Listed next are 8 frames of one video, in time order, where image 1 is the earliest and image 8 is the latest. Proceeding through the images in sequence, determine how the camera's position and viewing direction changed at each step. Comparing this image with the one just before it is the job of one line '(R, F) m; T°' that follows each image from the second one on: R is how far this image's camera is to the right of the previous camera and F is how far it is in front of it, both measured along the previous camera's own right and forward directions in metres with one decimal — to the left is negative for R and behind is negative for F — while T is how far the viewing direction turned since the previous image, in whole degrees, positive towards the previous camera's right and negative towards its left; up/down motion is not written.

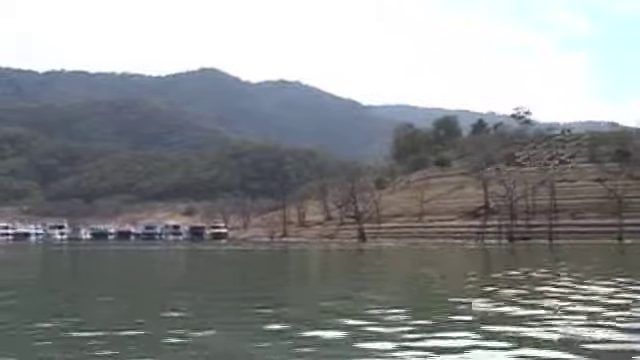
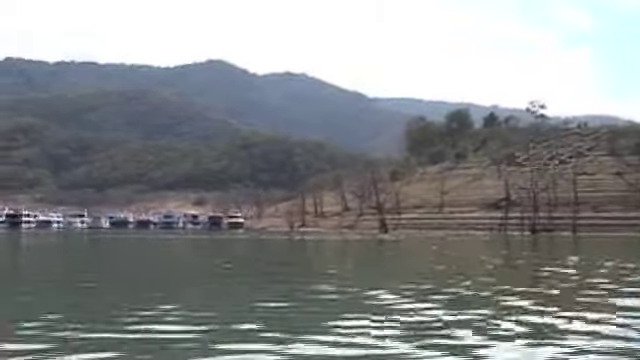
(-4.2, -2.4) m; +1°
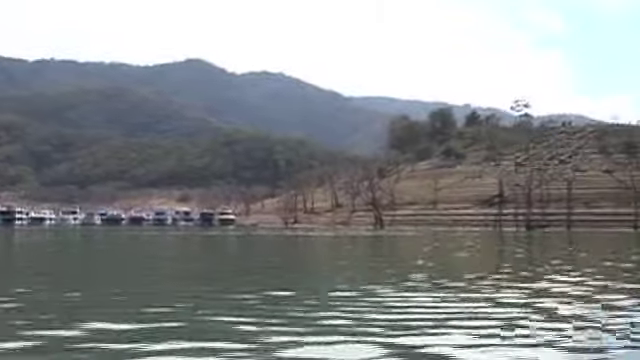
(-5.5, -2.9) m; +3°
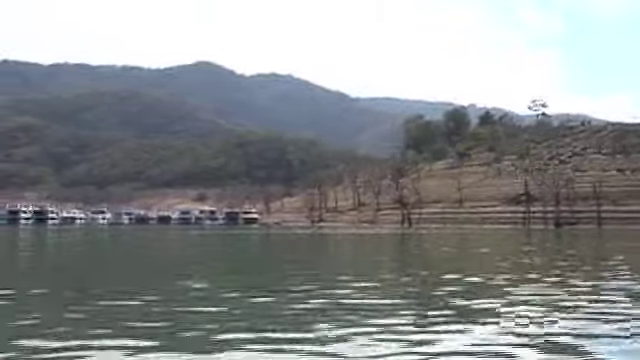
(-6.2, -4.1) m; +1°
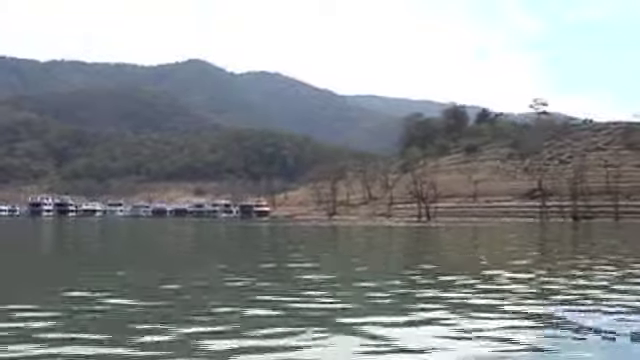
(-10.8, -5.4) m; +4°
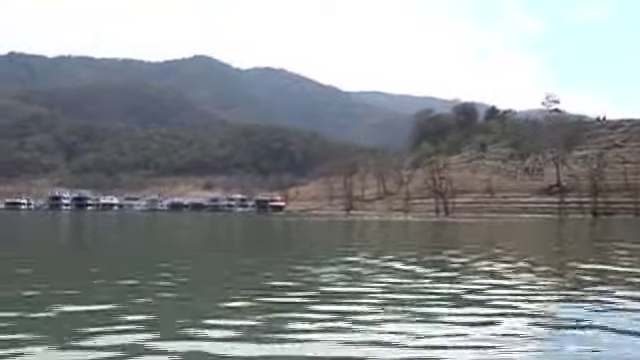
(-5.3, -1.6) m; +1°
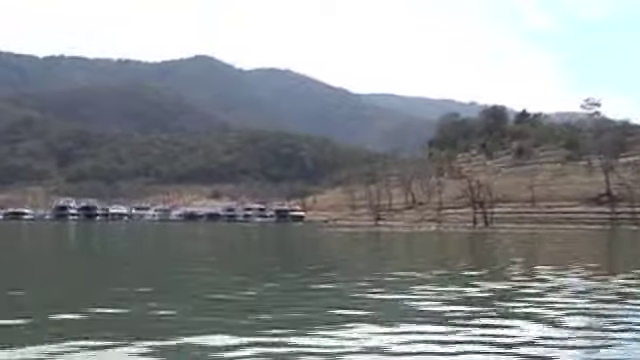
(-7.0, +8.9) m; +2°
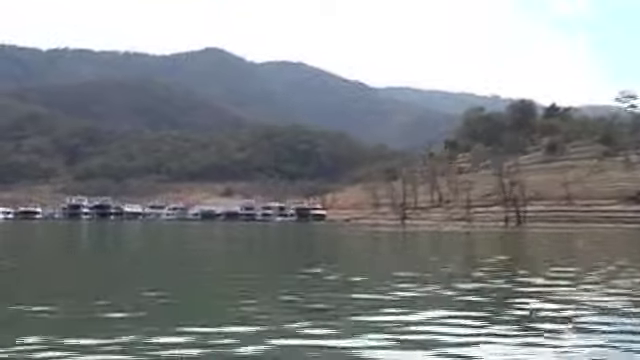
(-3.2, +5.4) m; 0°
